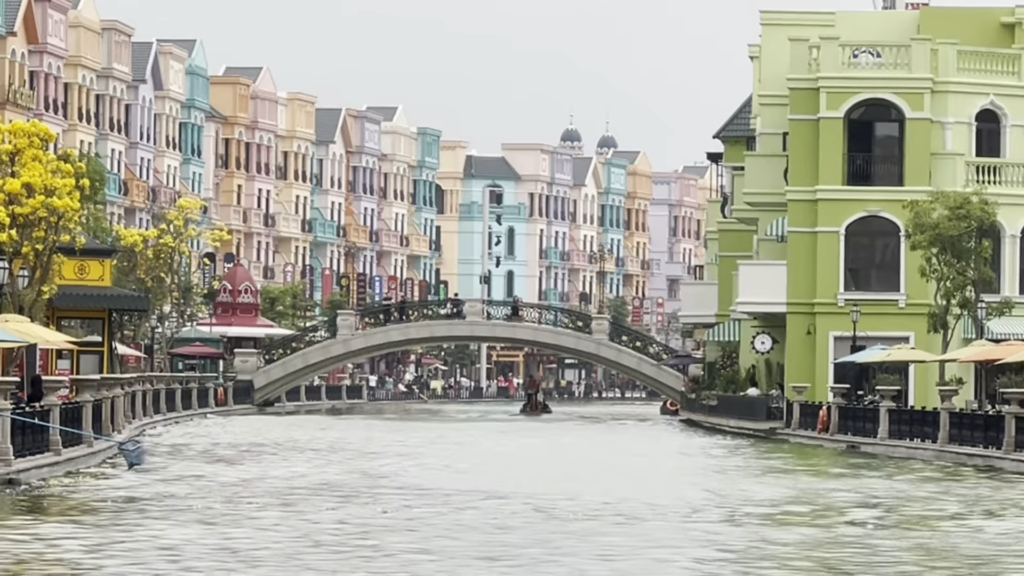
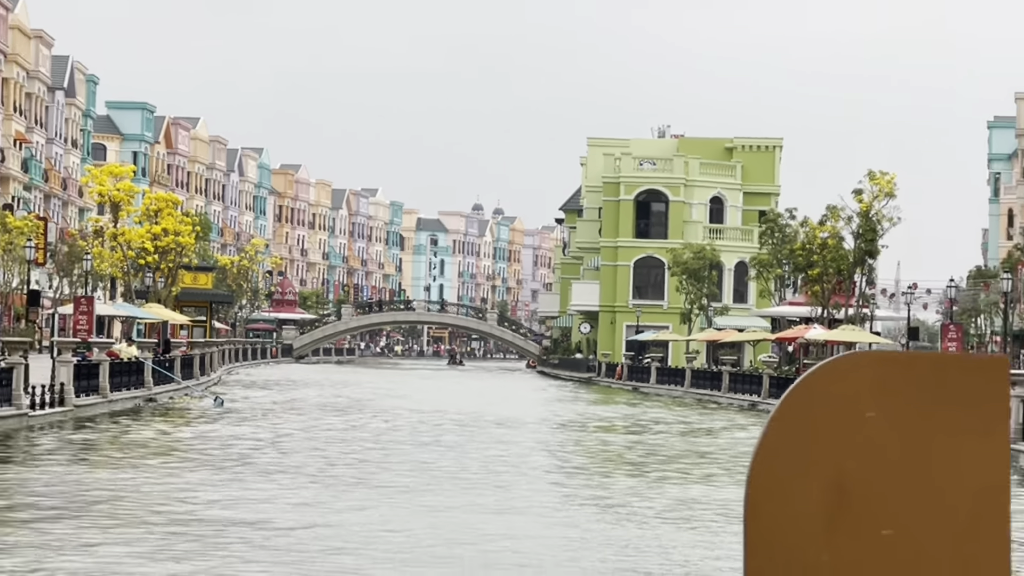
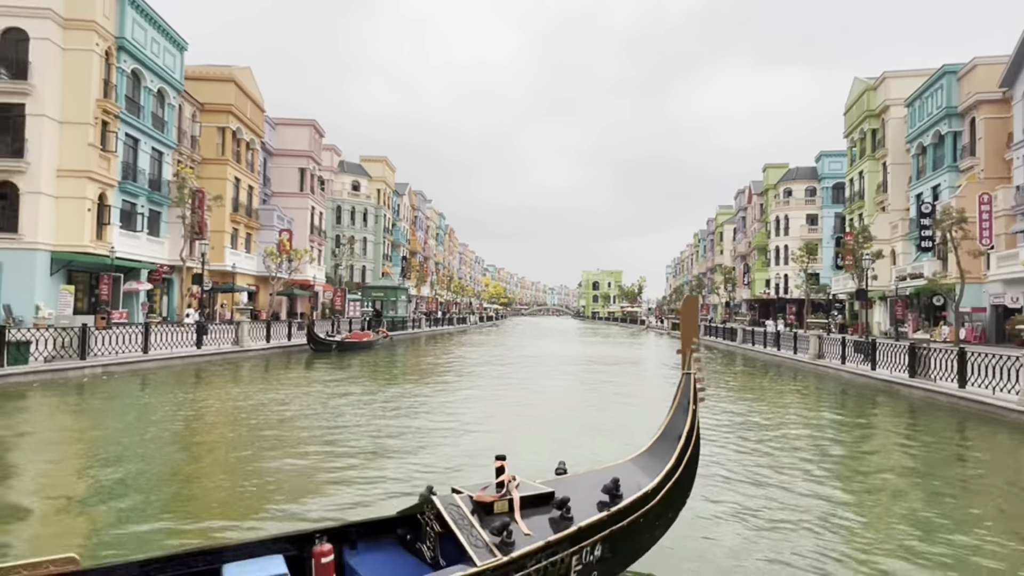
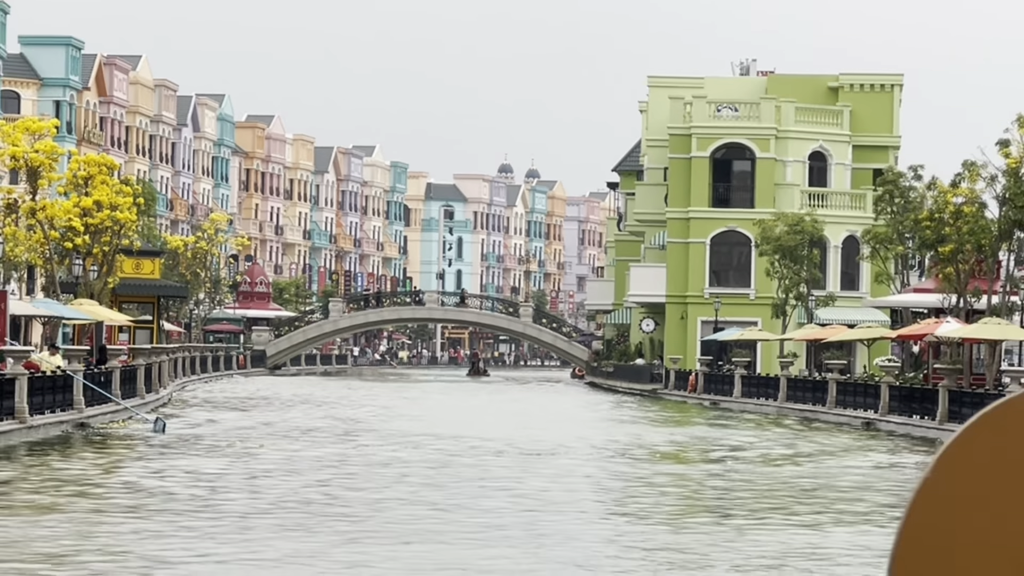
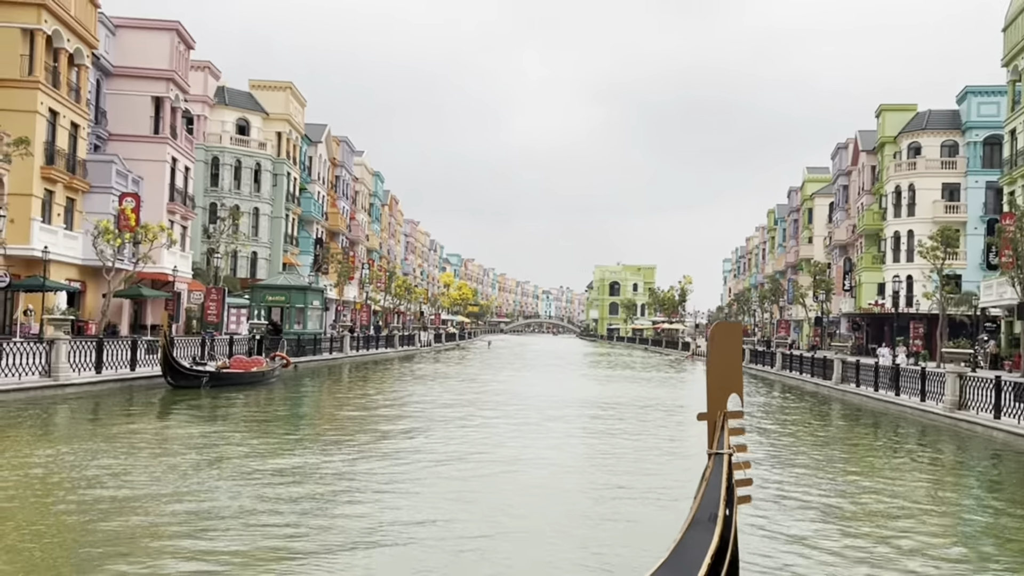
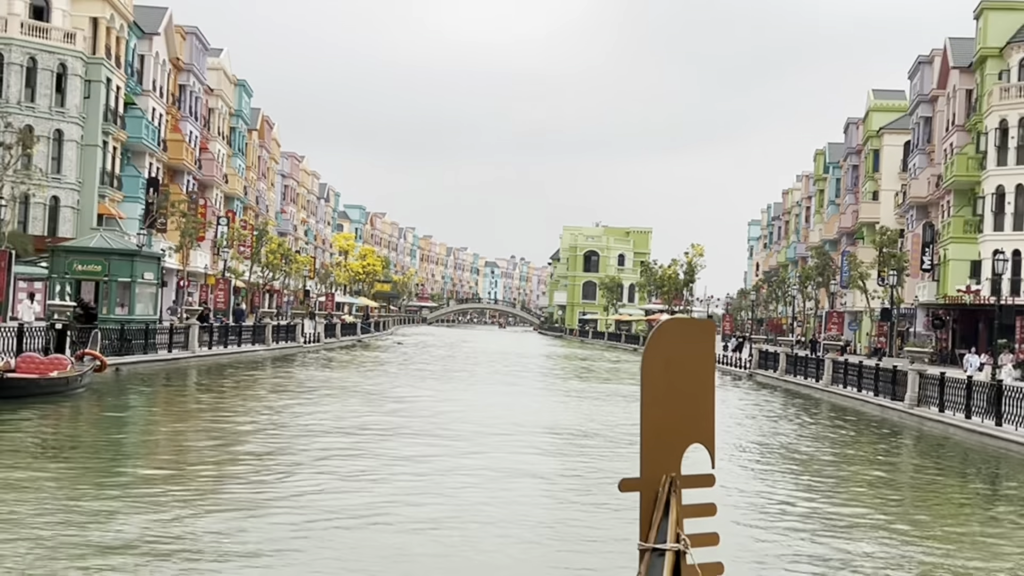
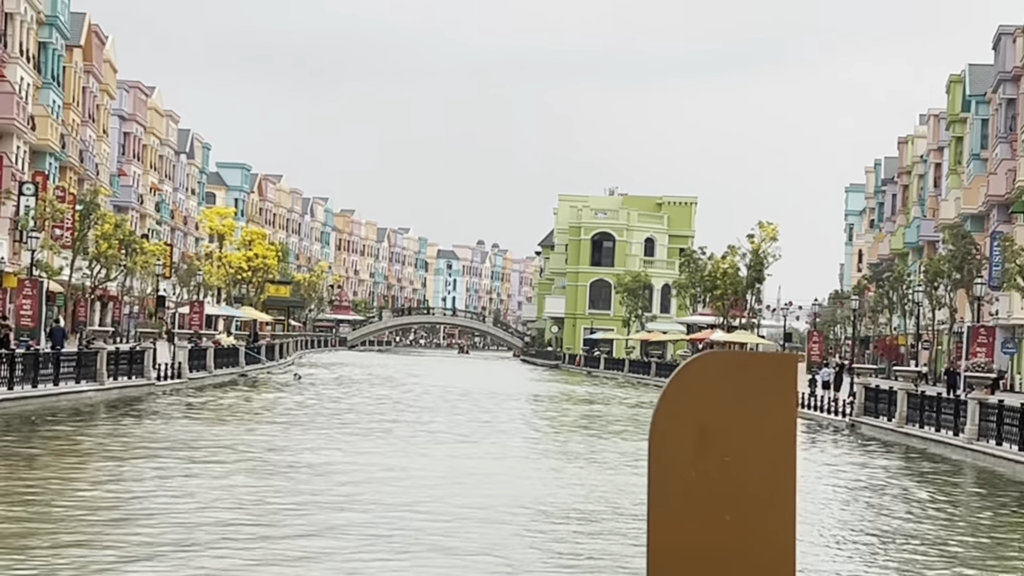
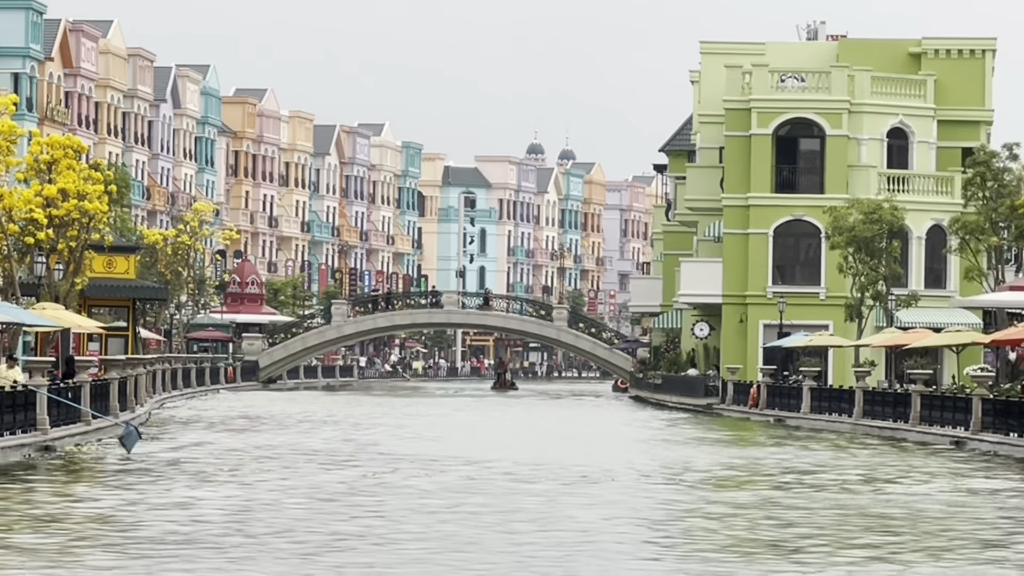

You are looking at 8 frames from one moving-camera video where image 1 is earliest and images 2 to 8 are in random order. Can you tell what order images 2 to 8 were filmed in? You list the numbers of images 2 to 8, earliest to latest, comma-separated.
8, 4, 2, 7, 6, 5, 3
